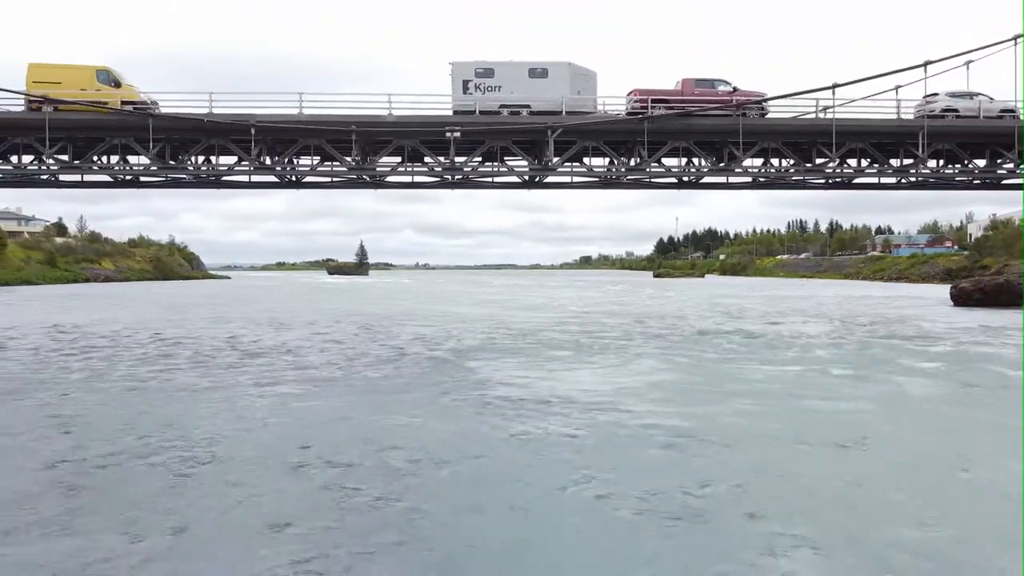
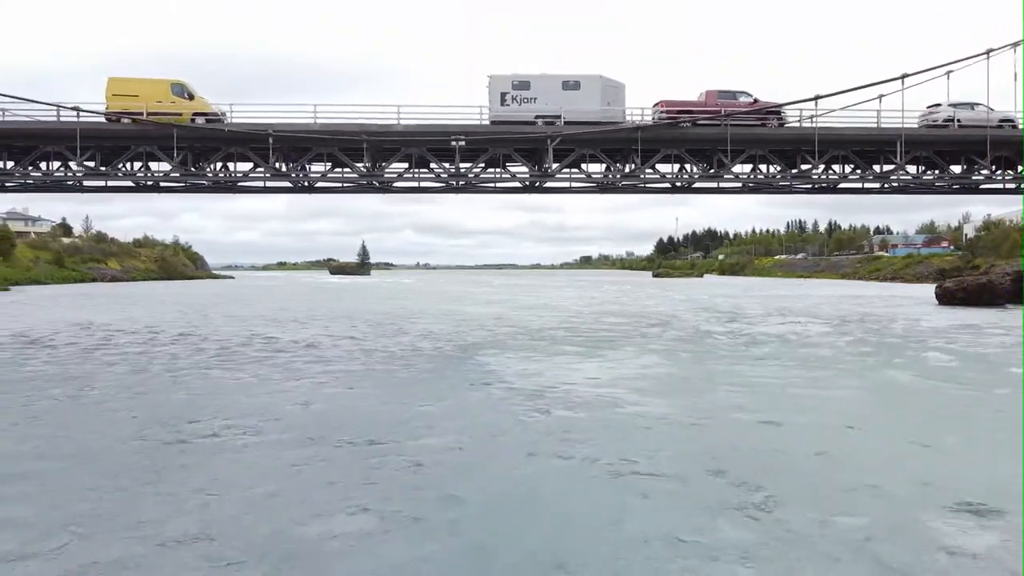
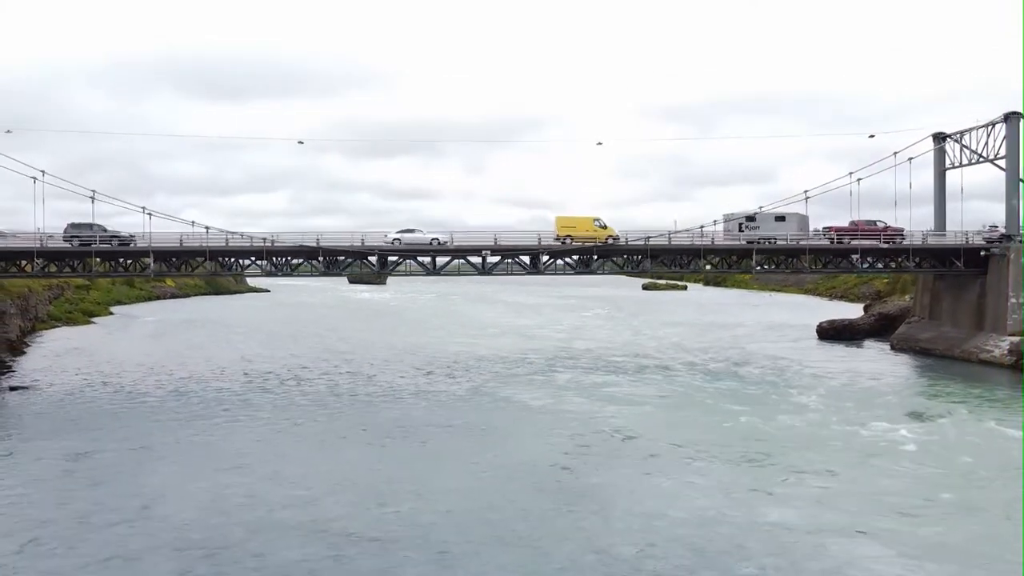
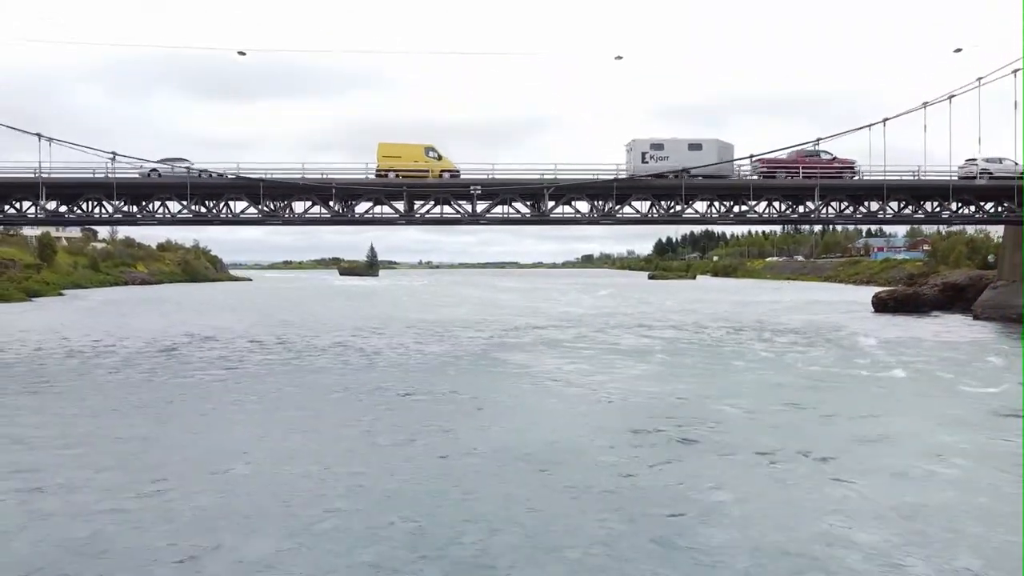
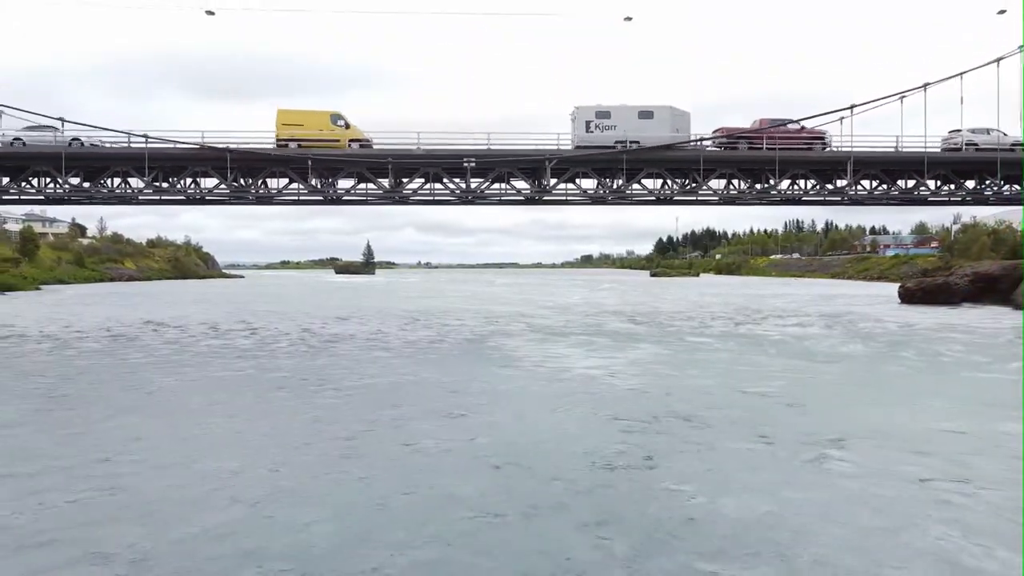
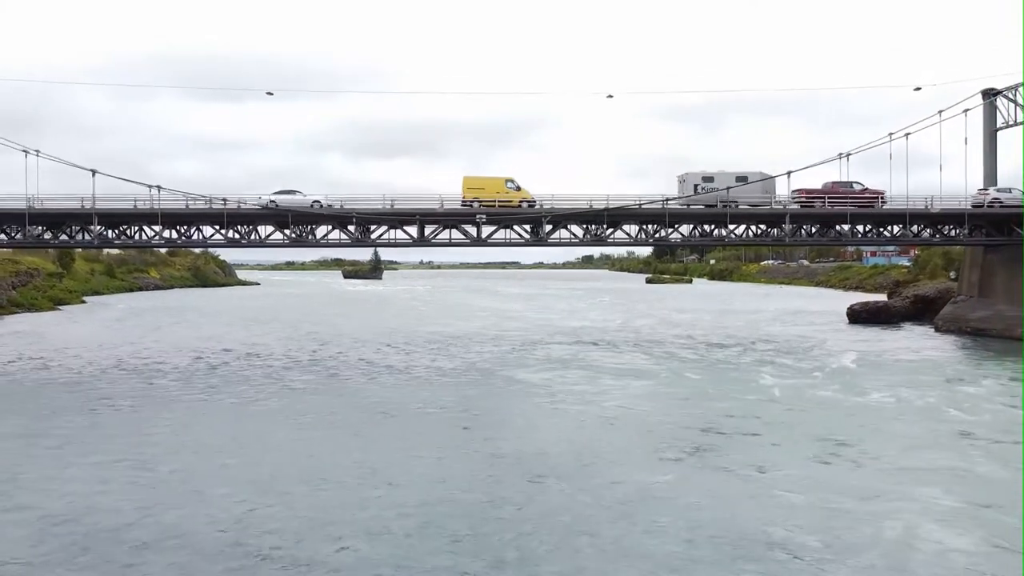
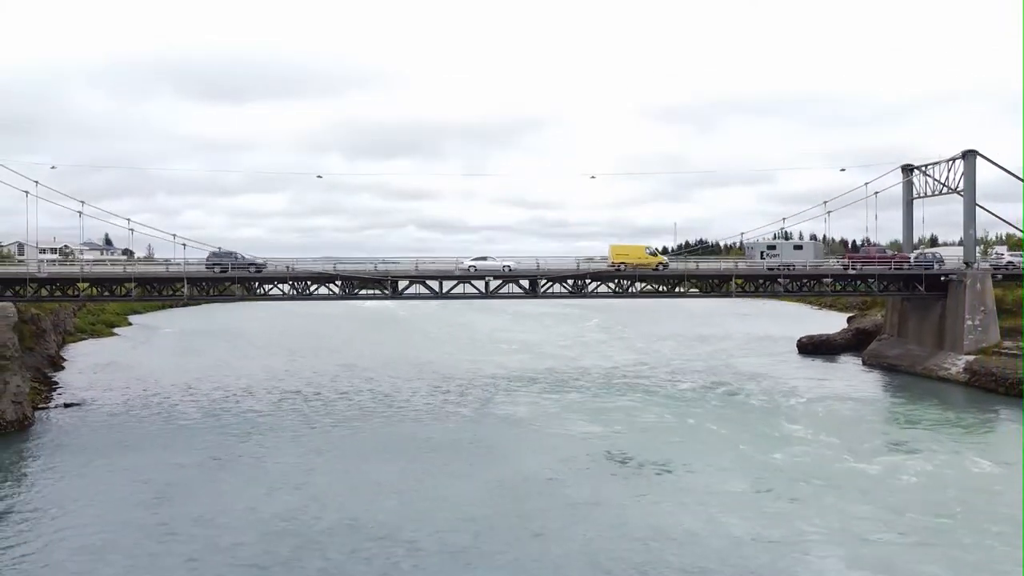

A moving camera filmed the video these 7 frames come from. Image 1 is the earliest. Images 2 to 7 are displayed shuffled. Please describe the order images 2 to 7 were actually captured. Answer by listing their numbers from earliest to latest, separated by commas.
2, 5, 4, 6, 3, 7
